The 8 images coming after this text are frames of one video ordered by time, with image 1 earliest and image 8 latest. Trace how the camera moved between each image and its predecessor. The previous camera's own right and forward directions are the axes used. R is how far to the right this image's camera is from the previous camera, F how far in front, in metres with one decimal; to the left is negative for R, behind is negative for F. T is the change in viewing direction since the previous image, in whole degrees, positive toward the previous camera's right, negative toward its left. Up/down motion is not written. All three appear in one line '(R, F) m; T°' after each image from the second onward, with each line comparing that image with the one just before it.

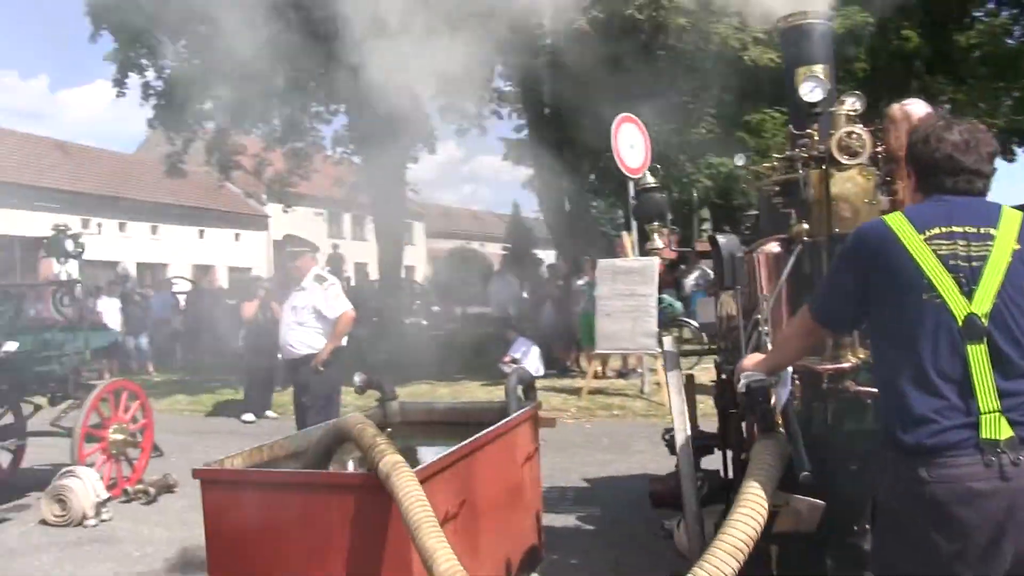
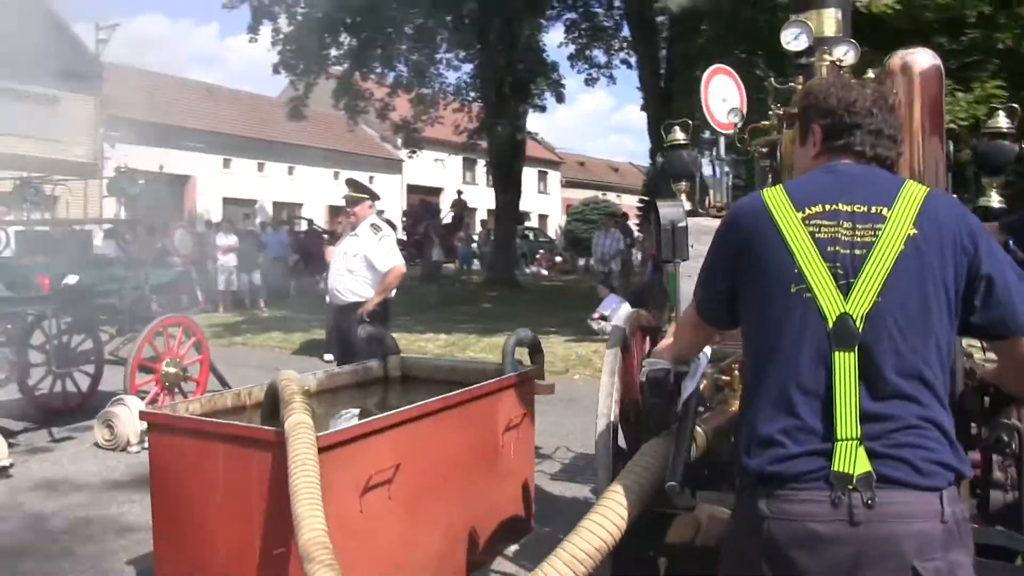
(+0.5, +0.3) m; -9°
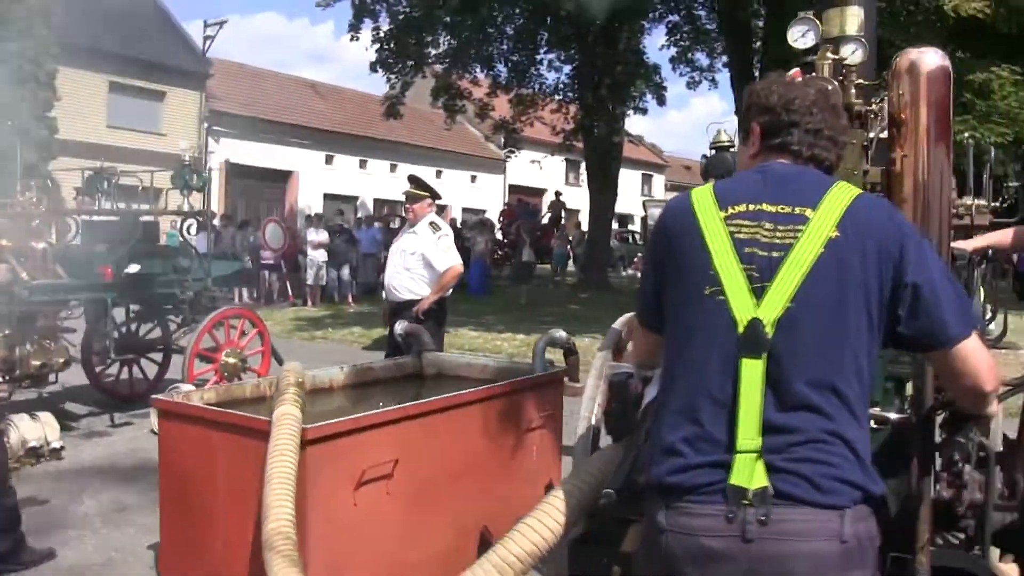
(+0.3, 0.0) m; -6°
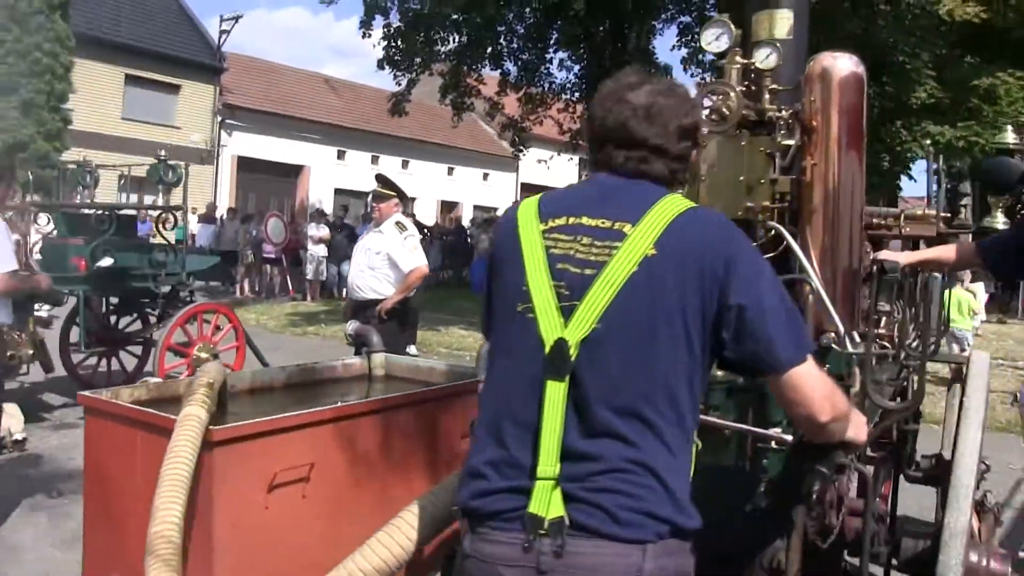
(+0.3, +0.1) m; -2°
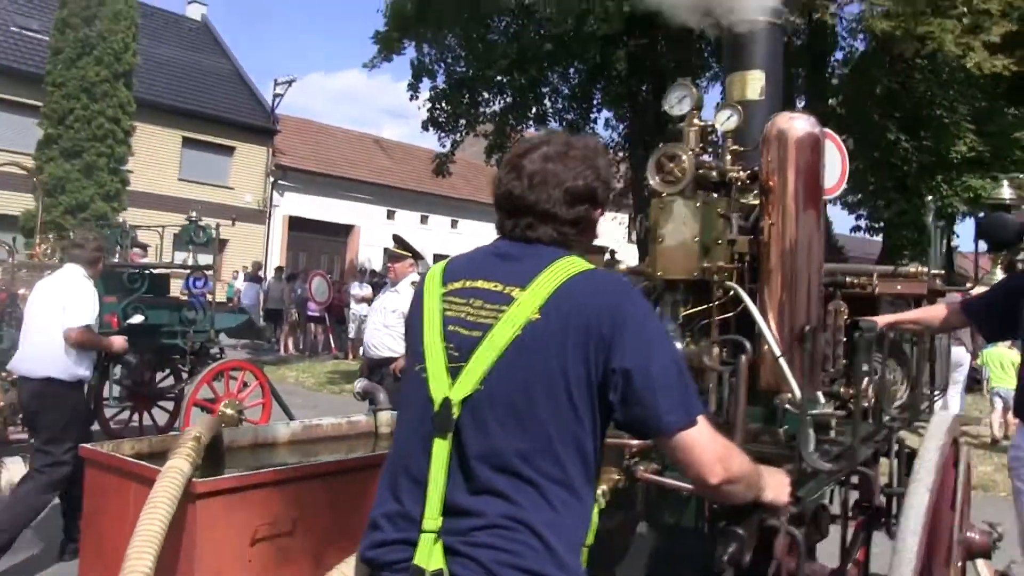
(+0.2, 0.0) m; -4°
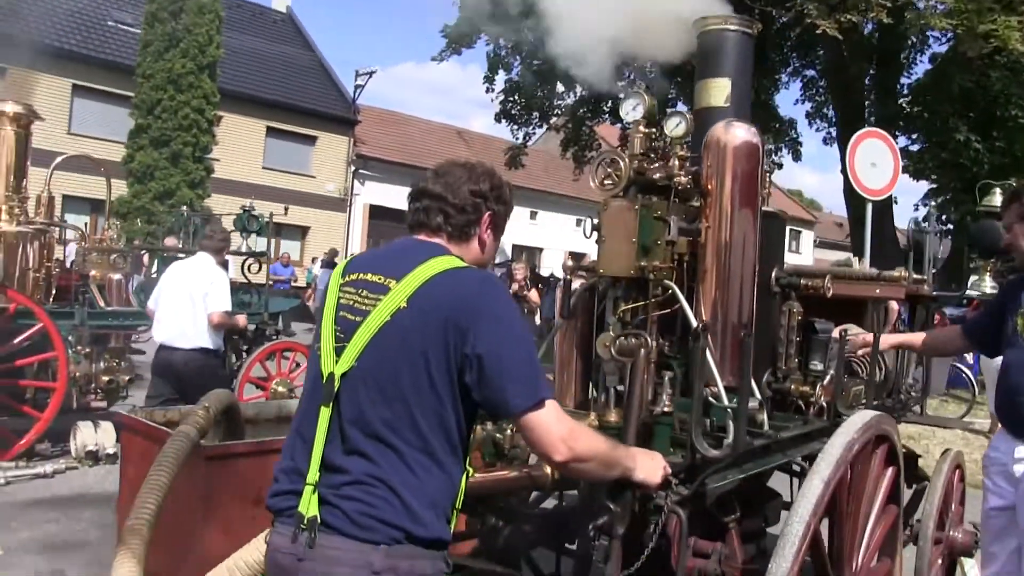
(+0.3, -0.1) m; -6°
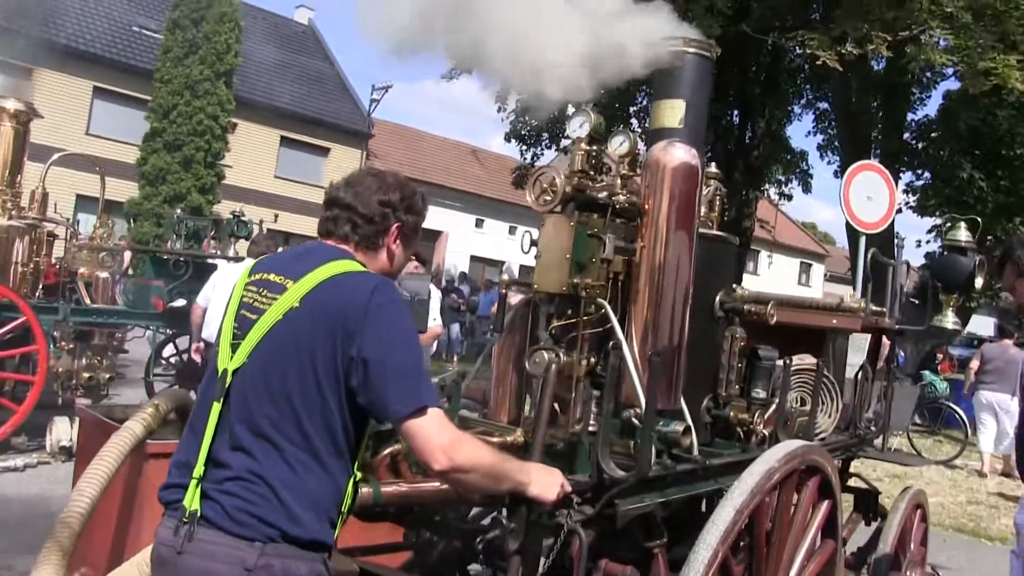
(+0.2, 0.0) m; -1°
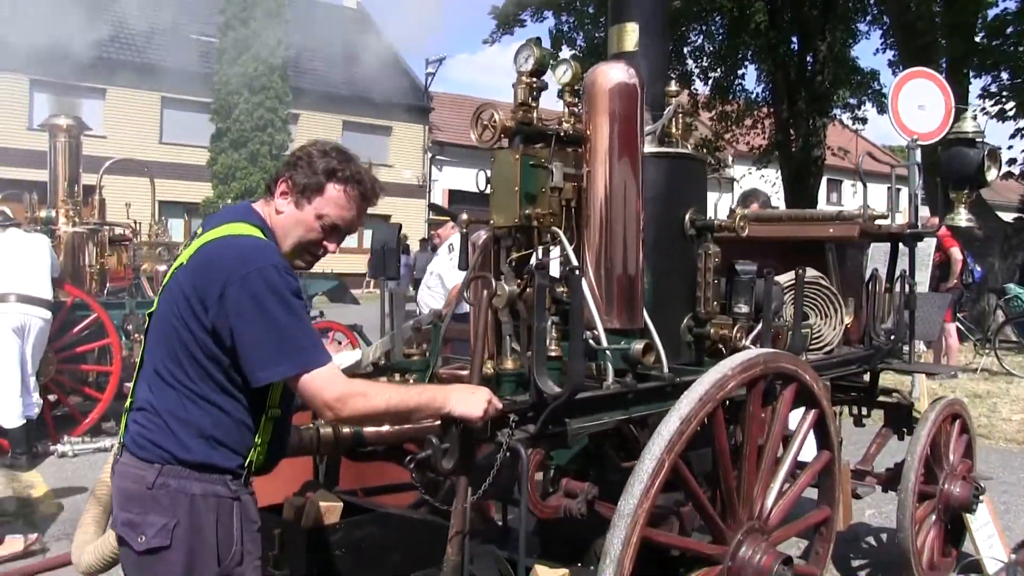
(+0.3, 0.0) m; -6°
